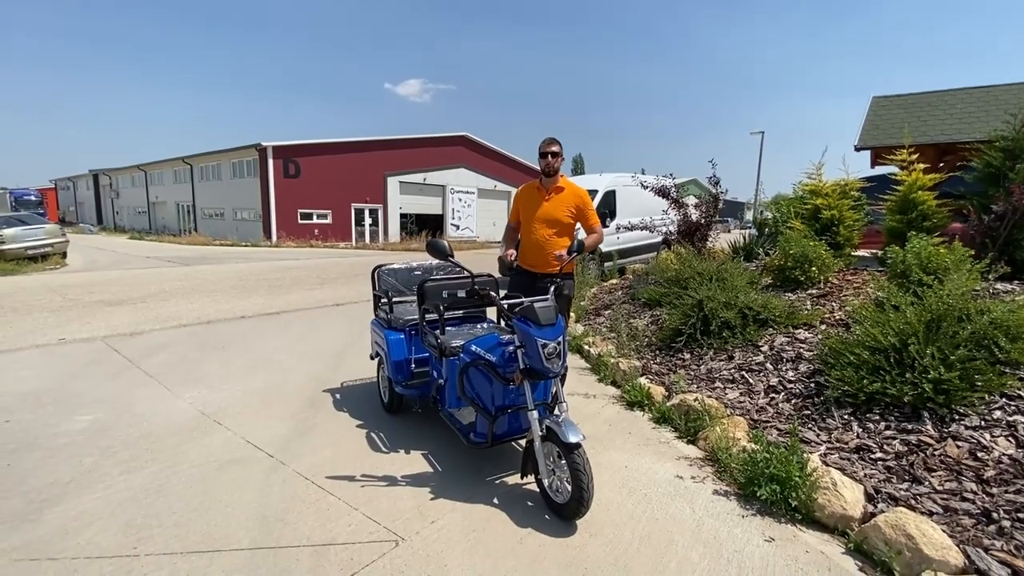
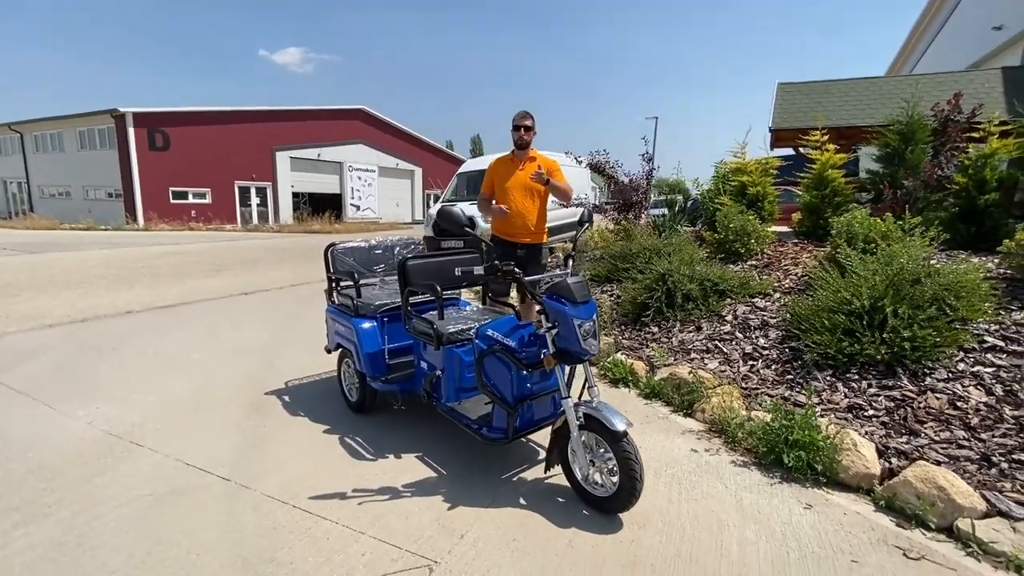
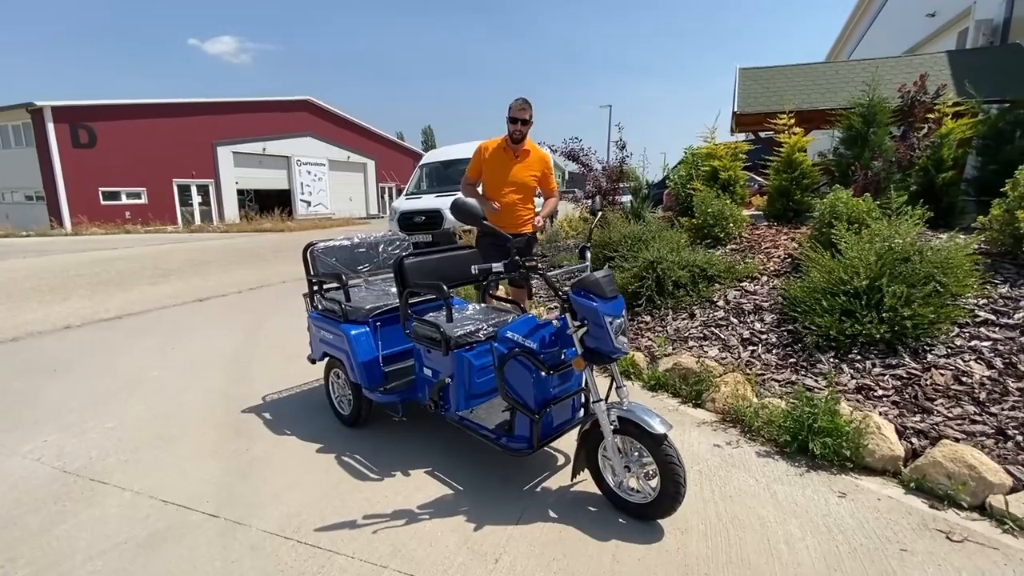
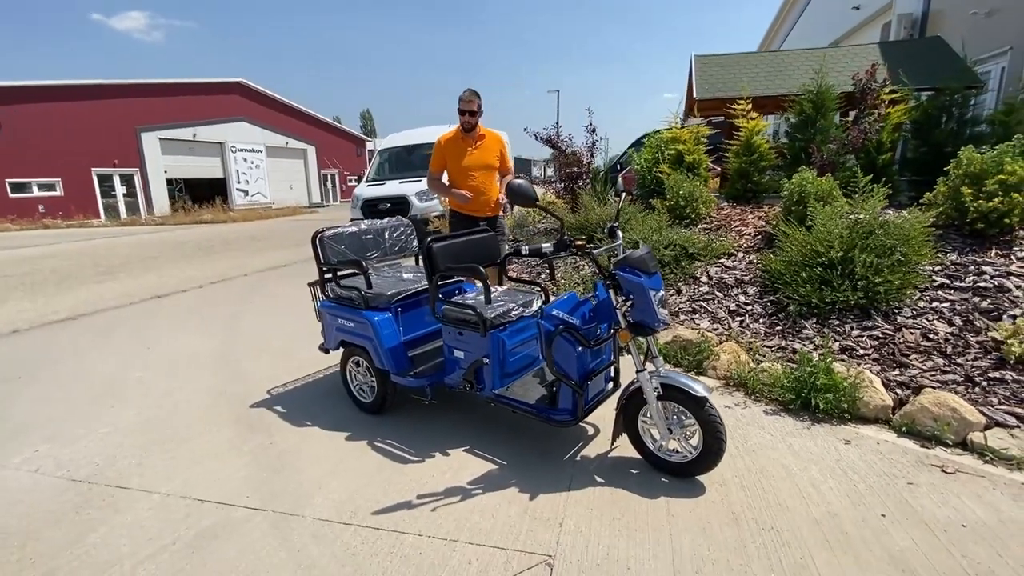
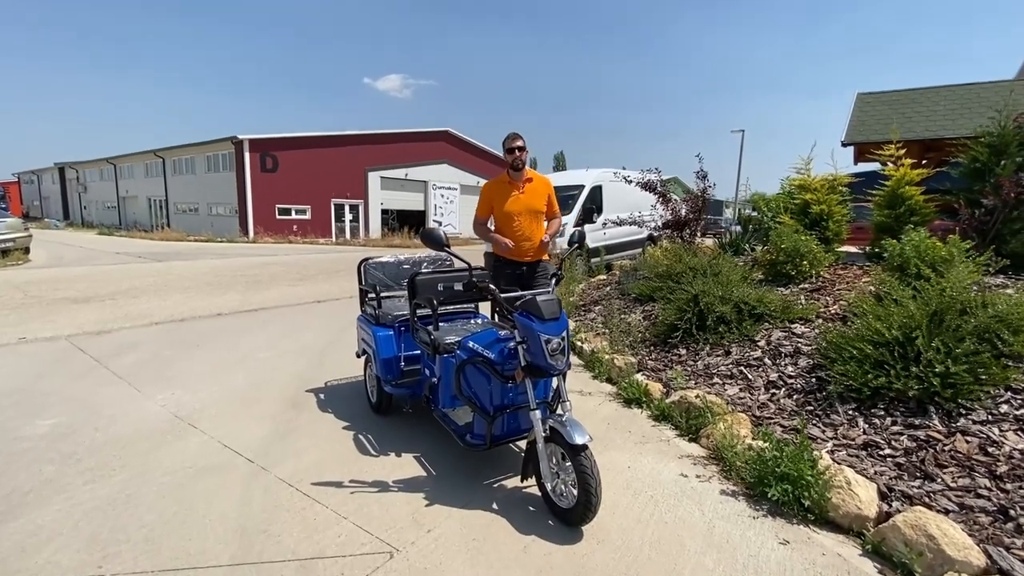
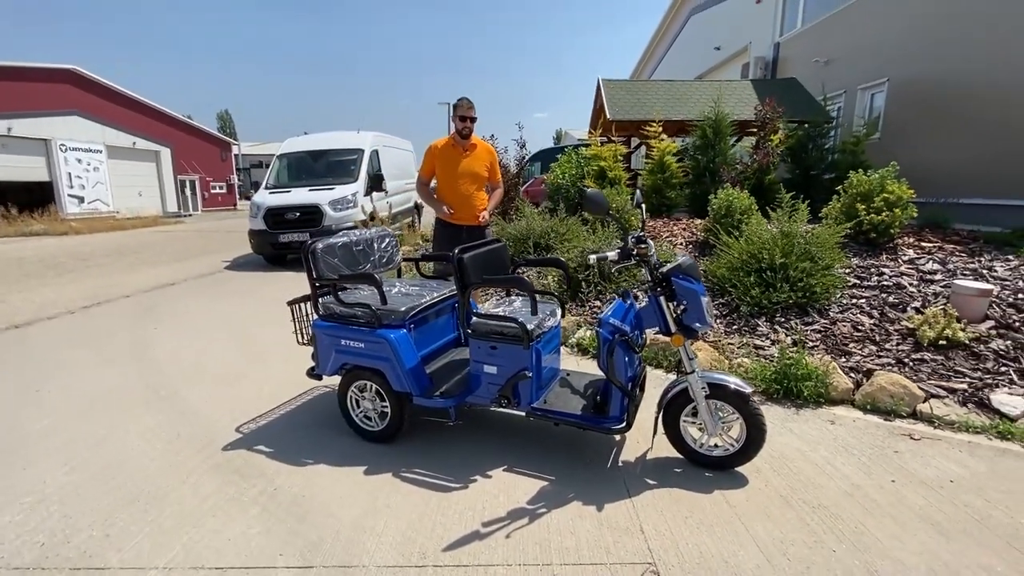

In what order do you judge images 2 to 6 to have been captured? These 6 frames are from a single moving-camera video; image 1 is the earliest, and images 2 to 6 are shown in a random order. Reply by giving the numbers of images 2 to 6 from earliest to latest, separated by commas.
5, 2, 3, 4, 6
